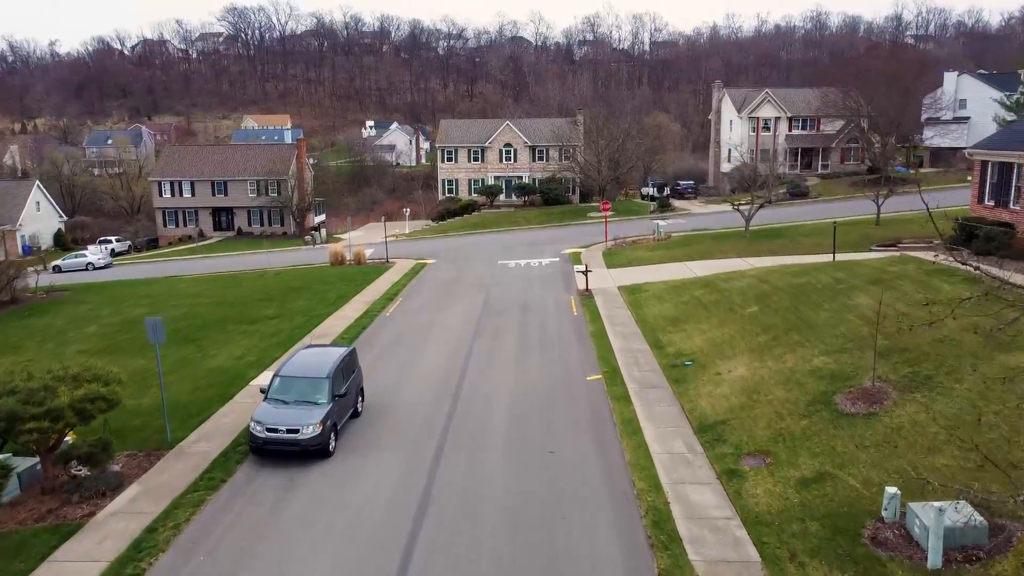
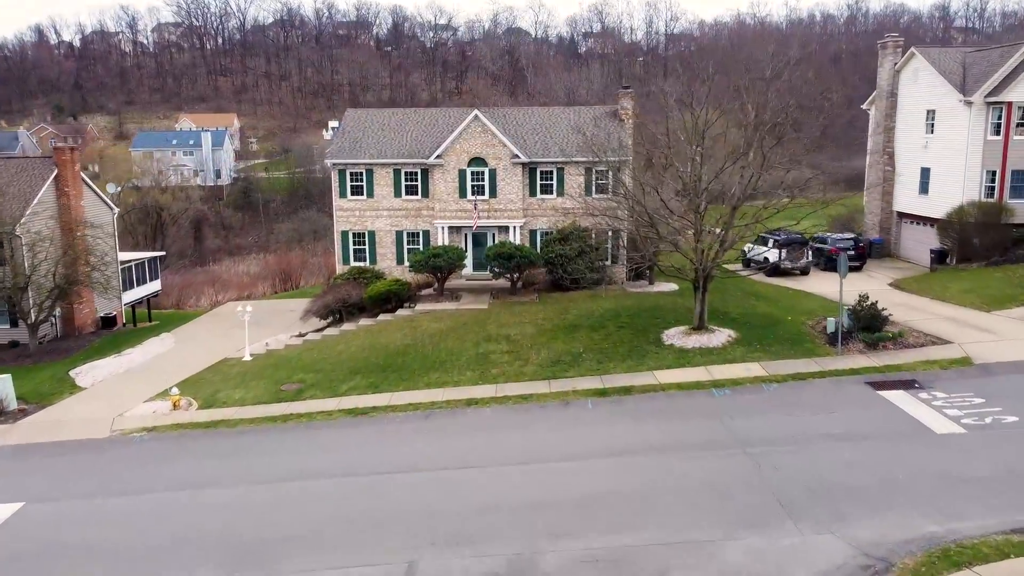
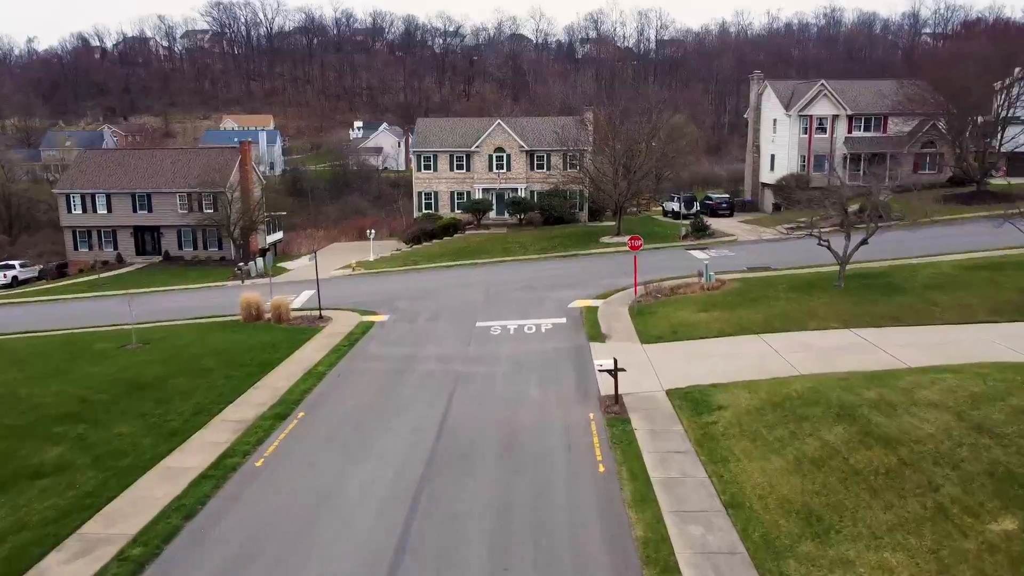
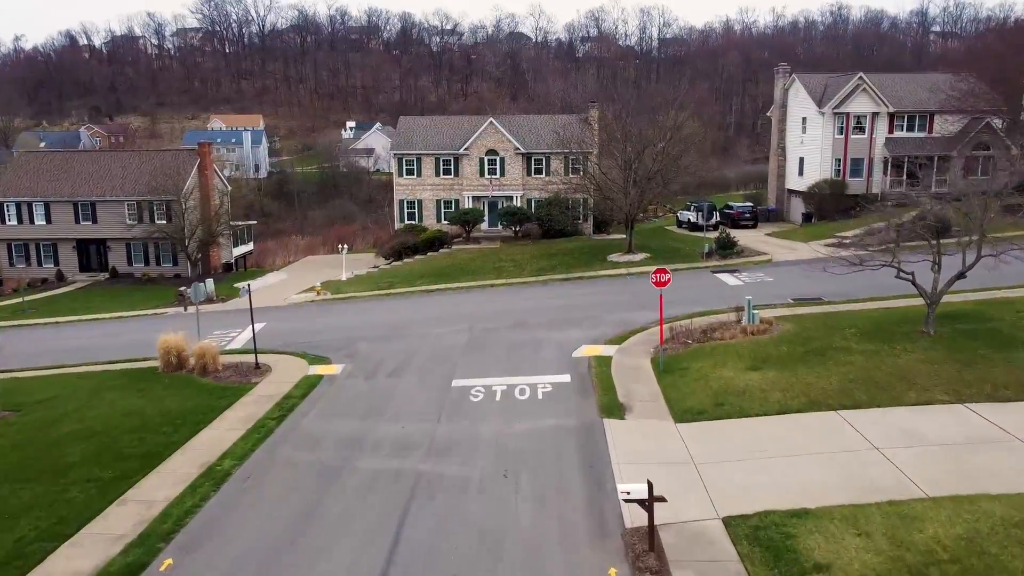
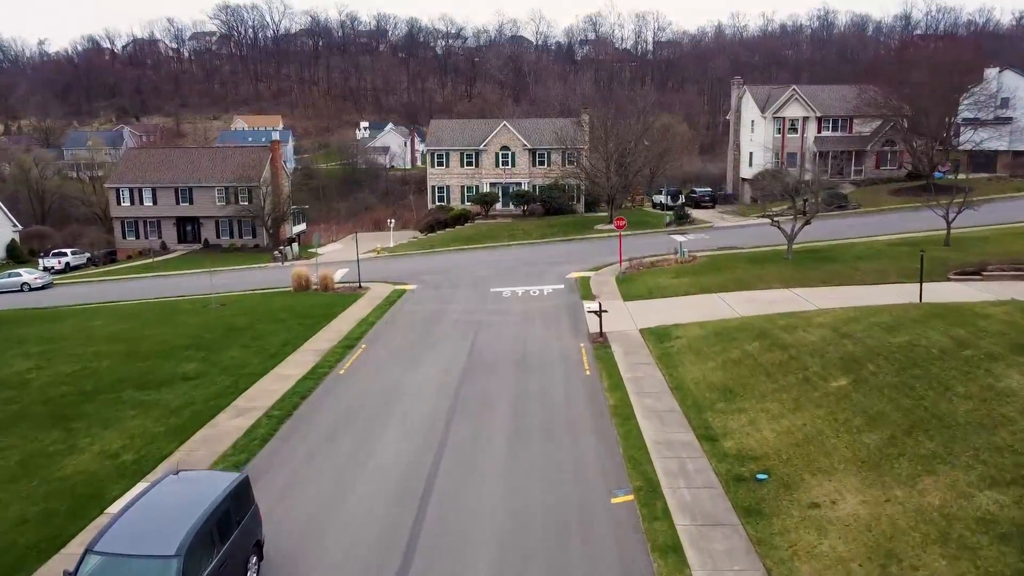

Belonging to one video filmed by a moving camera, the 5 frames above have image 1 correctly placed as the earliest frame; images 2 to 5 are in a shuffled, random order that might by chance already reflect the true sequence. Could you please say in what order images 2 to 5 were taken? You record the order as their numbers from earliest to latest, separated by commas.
5, 3, 4, 2
